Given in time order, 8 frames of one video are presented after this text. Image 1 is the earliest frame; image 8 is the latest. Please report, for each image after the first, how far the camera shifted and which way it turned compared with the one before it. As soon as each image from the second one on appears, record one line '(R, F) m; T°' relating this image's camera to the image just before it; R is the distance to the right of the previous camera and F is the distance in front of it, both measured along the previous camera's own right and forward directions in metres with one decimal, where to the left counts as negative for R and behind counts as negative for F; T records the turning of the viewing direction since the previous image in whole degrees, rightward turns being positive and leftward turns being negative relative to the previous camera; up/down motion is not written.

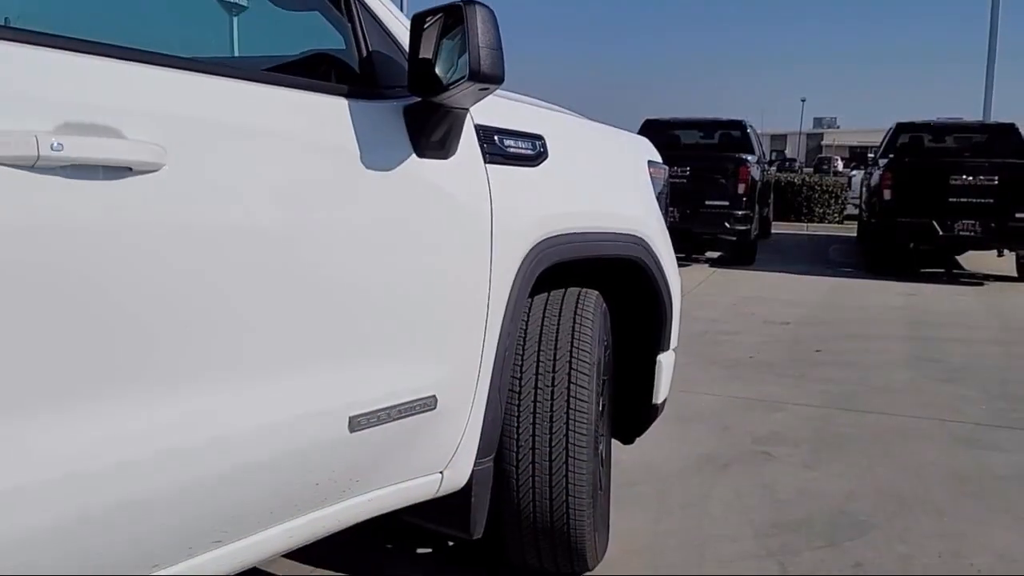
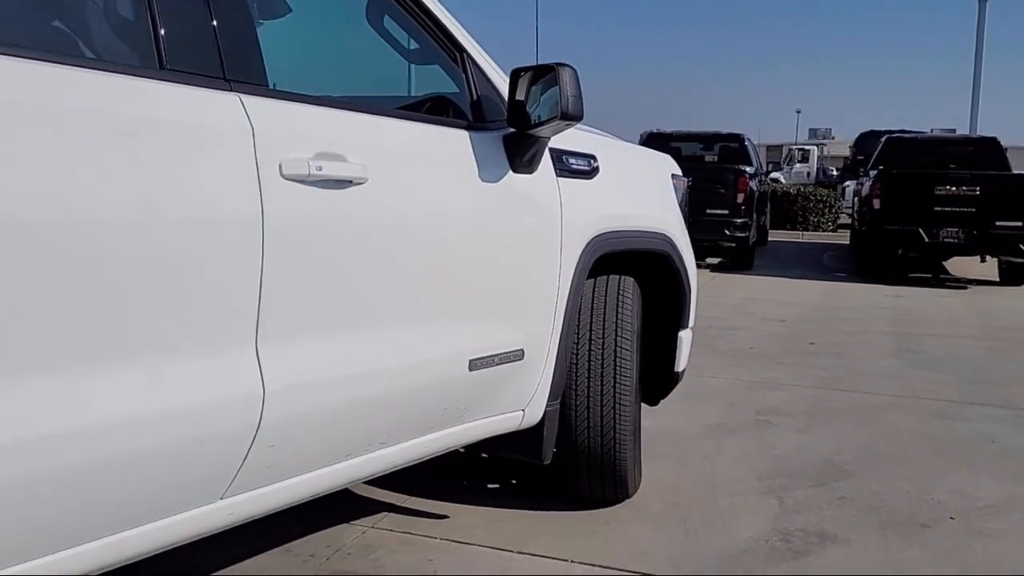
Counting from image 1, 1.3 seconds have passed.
(-0.2, -0.7) m; 0°
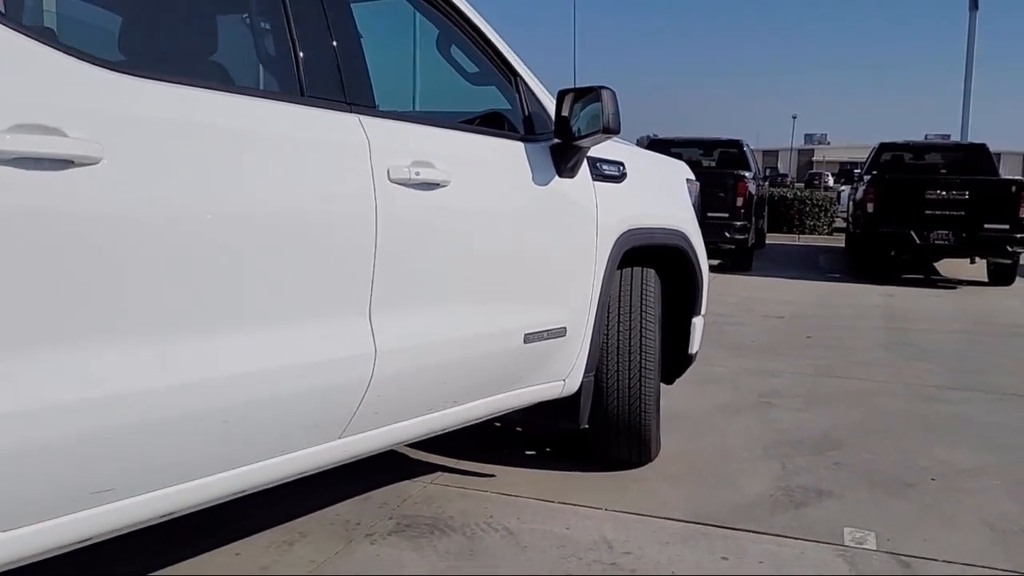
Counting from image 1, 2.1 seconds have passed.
(-0.2, -0.5) m; 0°
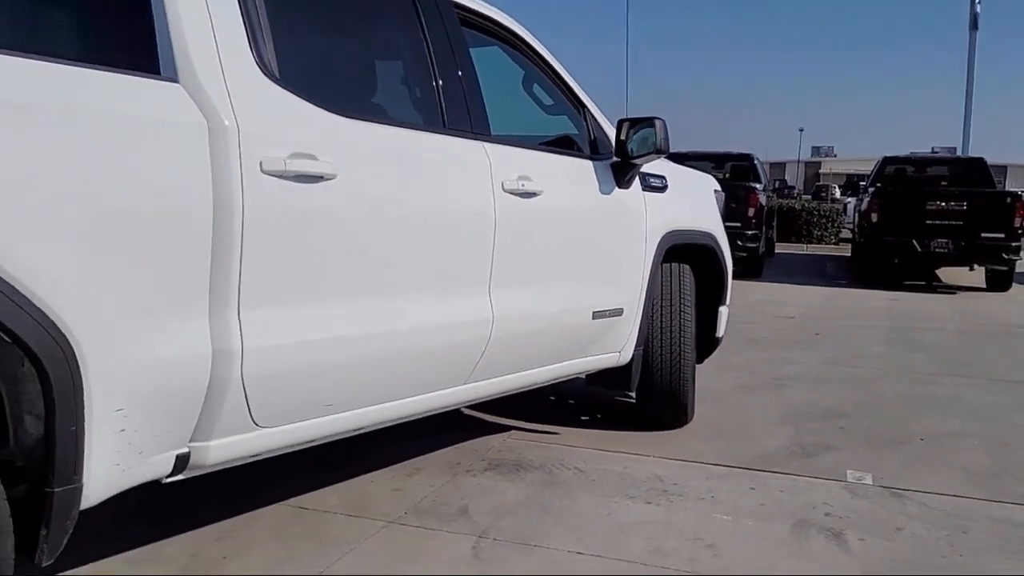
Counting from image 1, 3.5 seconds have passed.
(-0.3, -0.8) m; 0°
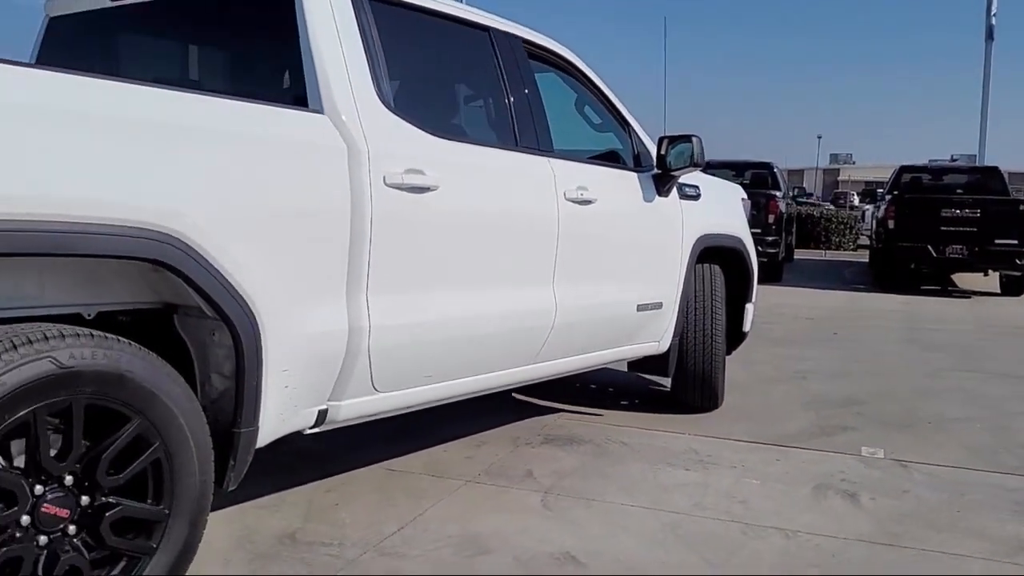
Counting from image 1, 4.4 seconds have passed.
(-0.2, -0.6) m; -1°
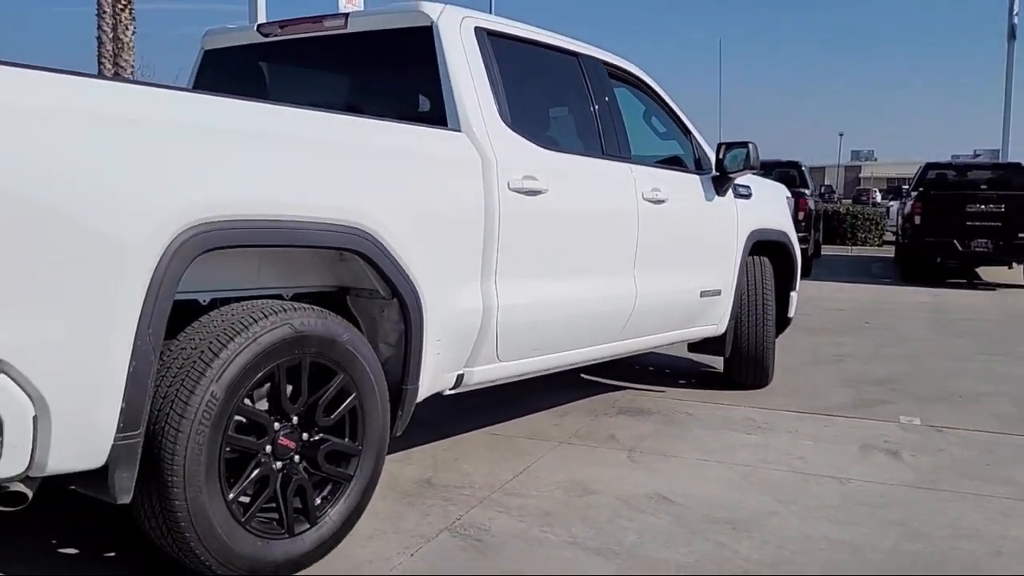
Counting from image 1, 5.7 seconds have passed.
(-0.3, -0.6) m; -1°
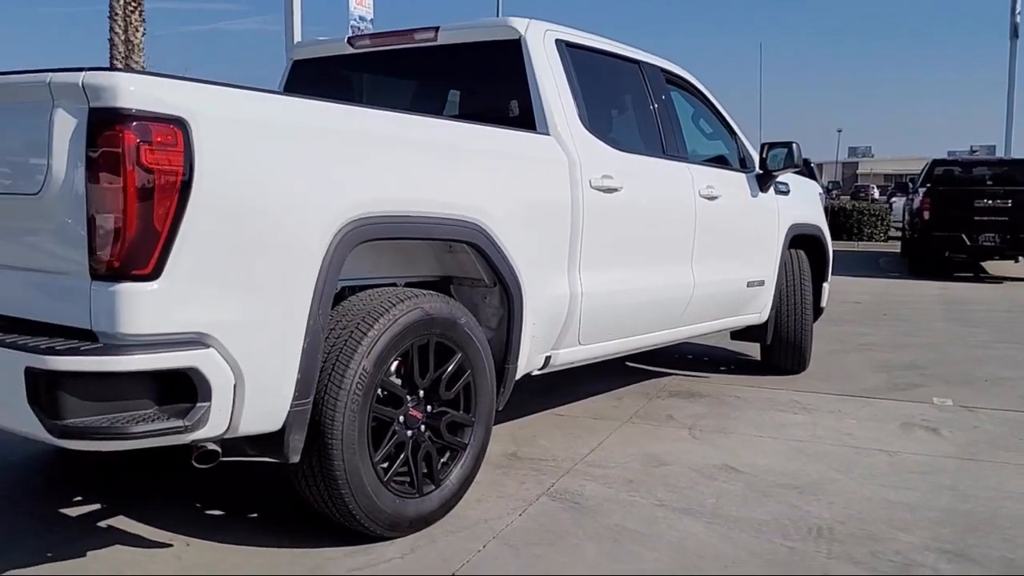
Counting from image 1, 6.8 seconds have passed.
(-0.4, -0.4) m; 0°
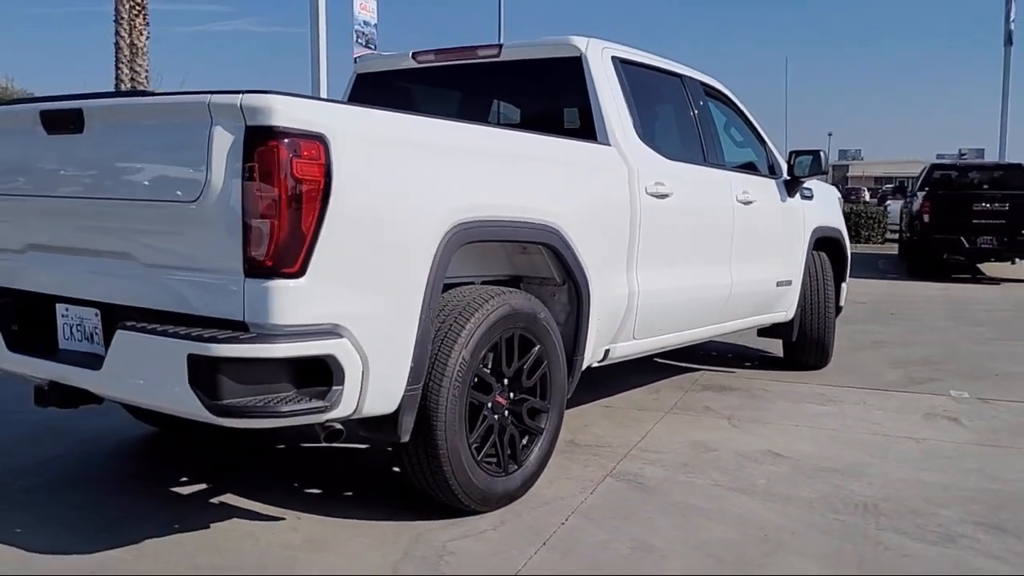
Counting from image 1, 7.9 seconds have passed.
(-0.3, -0.3) m; +1°
